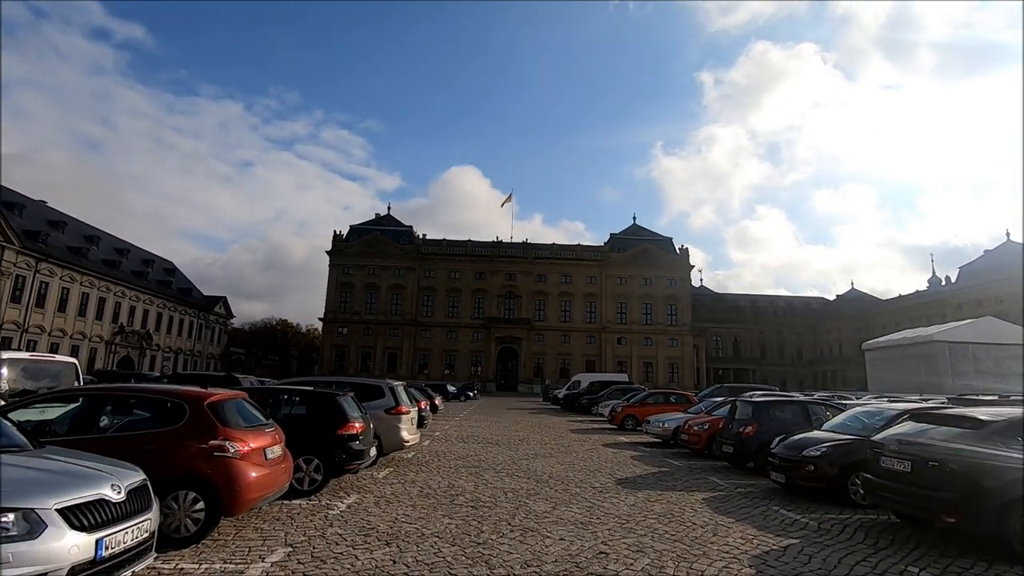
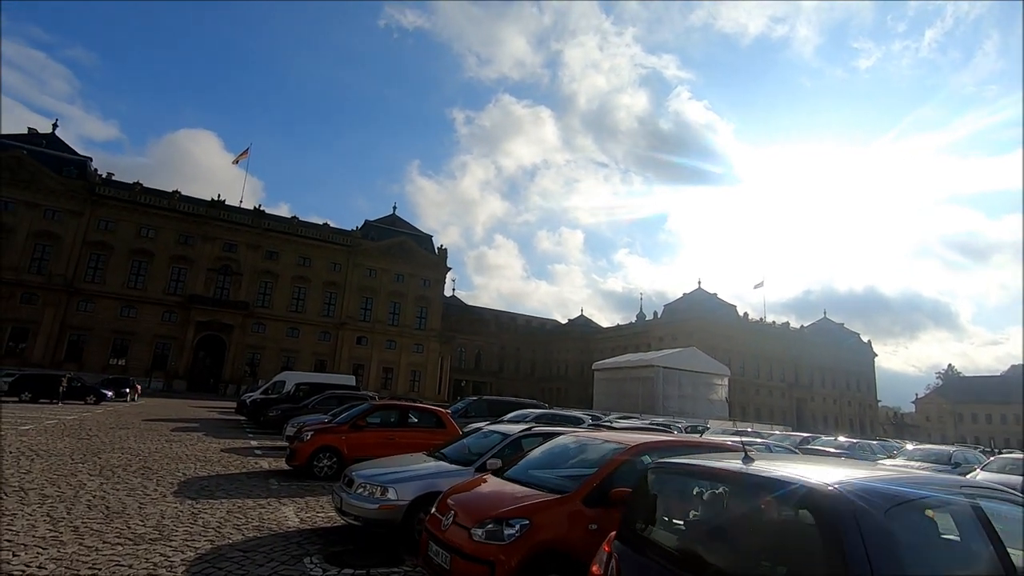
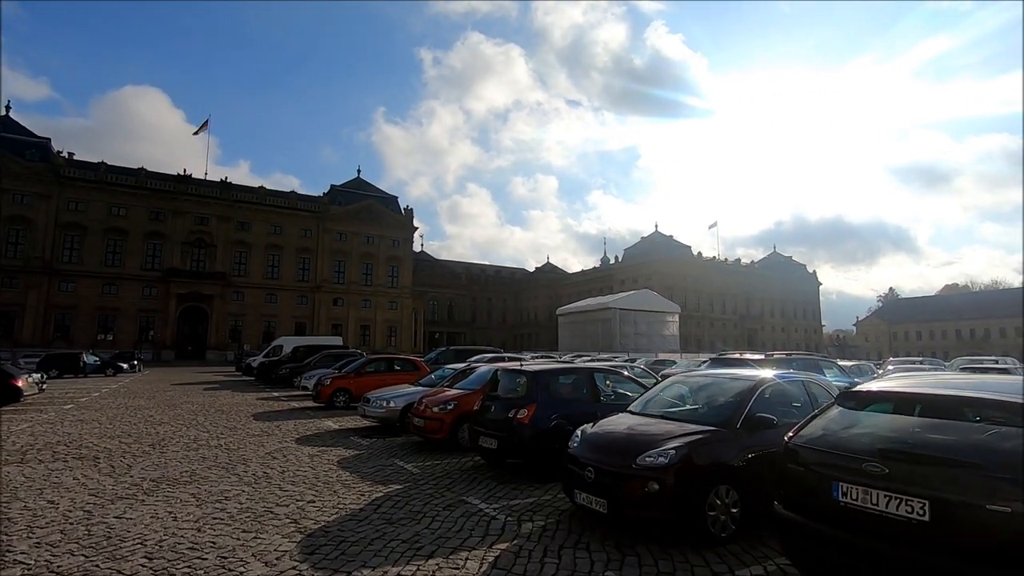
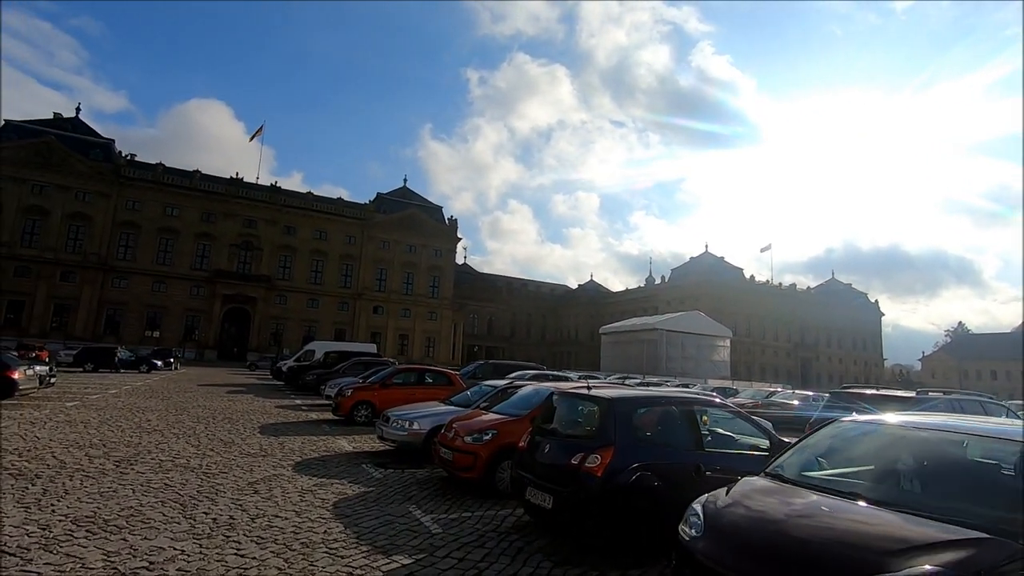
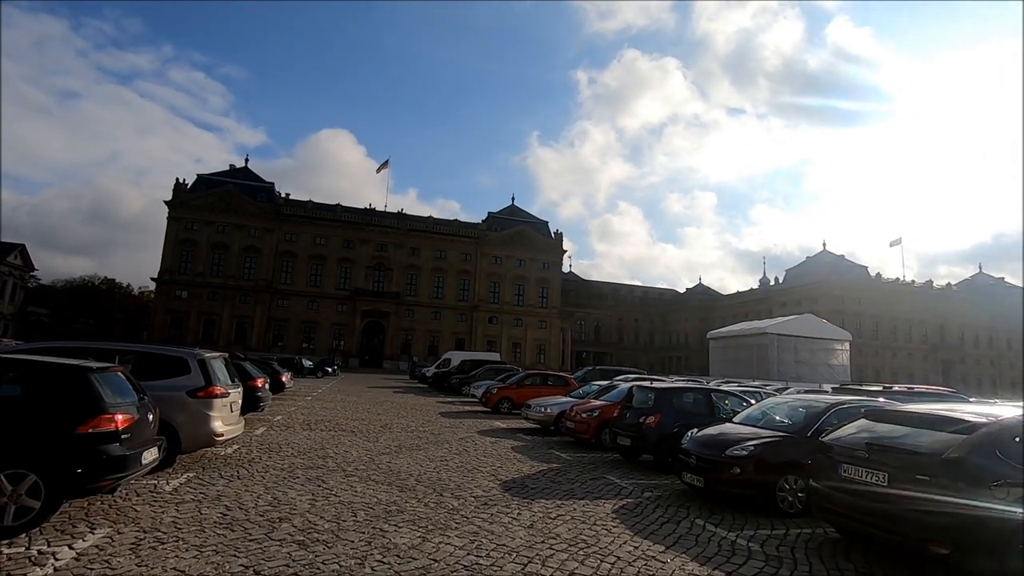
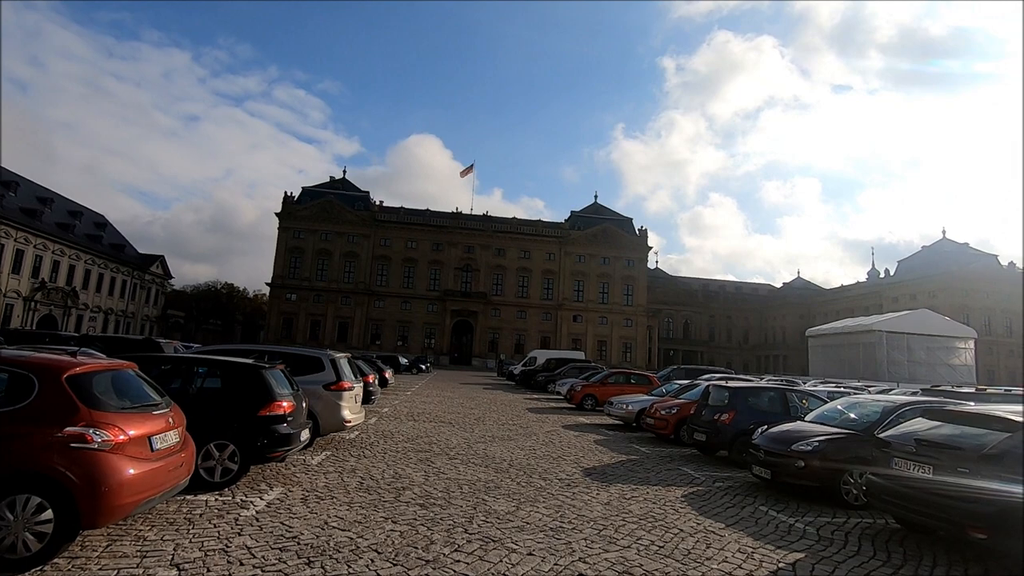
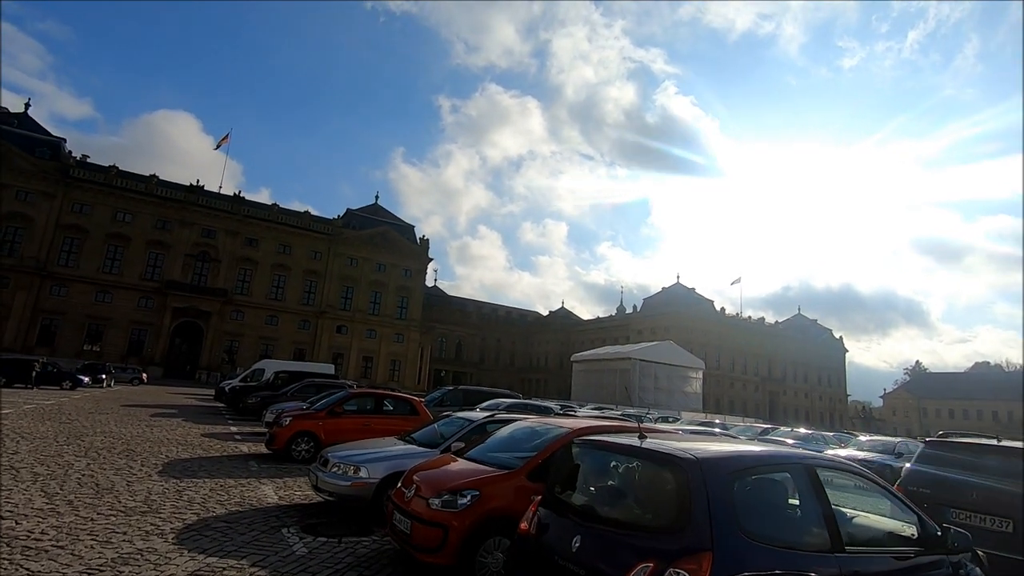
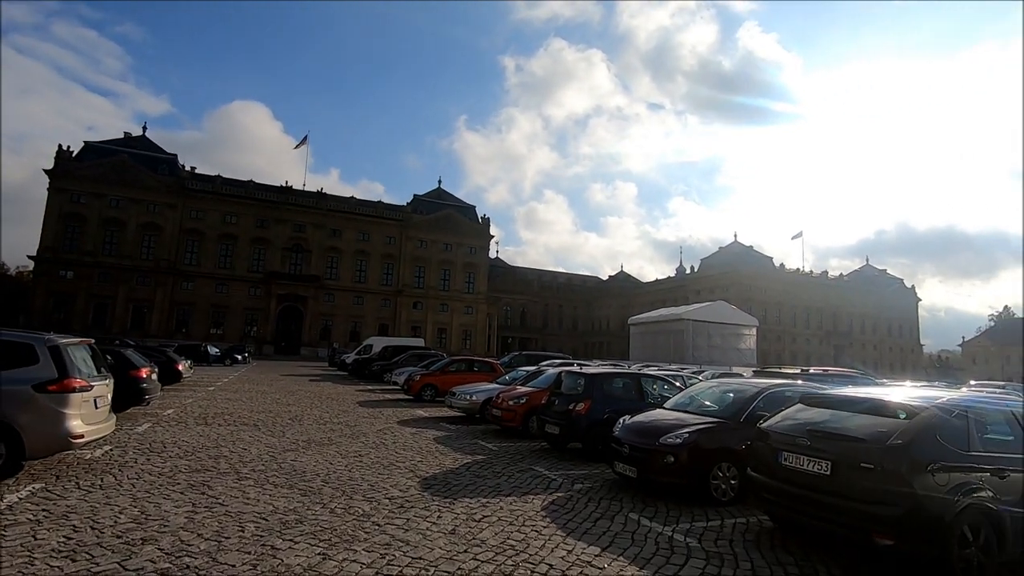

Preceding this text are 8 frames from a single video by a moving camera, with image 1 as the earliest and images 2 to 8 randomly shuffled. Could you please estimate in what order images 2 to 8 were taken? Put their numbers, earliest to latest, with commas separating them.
6, 5, 8, 3, 4, 7, 2
